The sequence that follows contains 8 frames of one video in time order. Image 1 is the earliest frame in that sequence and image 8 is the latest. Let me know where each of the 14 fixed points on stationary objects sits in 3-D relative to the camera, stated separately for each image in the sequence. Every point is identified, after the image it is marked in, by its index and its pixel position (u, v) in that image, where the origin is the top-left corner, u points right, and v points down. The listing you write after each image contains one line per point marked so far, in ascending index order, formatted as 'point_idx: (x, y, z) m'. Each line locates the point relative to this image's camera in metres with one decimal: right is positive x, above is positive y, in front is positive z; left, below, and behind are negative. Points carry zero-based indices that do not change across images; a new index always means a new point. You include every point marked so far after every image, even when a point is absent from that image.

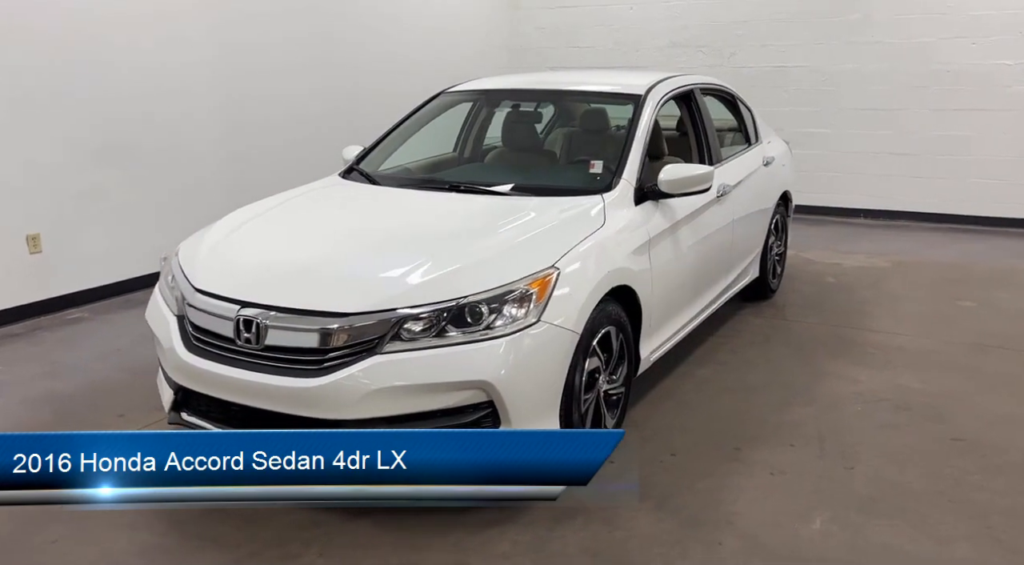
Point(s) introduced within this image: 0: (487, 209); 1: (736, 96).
0: (-0.1, +0.3, +3.0) m
1: (+1.3, +1.1, +4.8) m
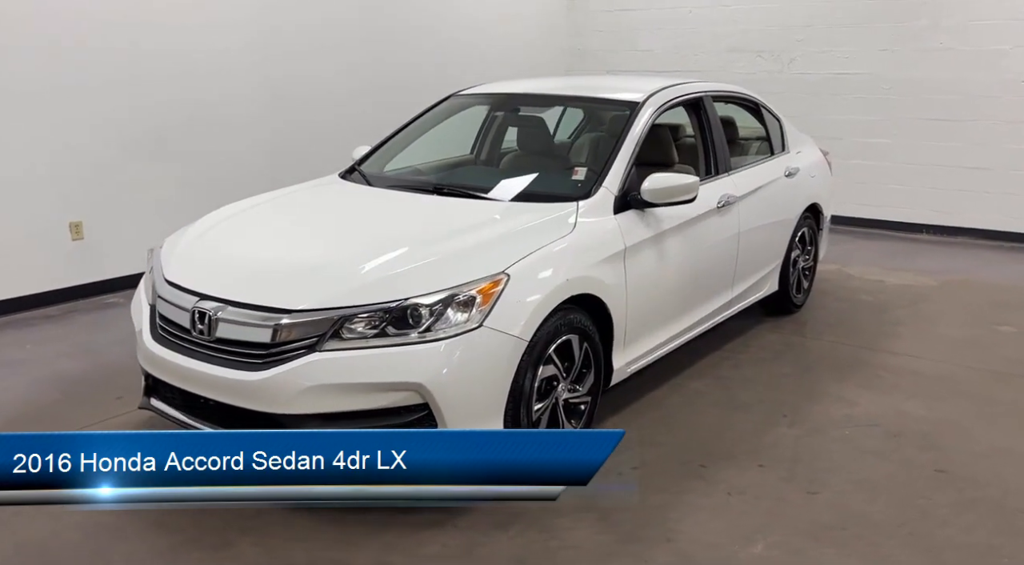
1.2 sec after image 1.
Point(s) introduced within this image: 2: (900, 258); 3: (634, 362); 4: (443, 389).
0: (-0.2, +0.3, +3.1) m
1: (+1.4, +1.0, +4.7) m
2: (+3.2, +0.2, +6.7) m
3: (+0.5, -0.3, +3.3) m
4: (-0.2, -0.3, +2.3) m
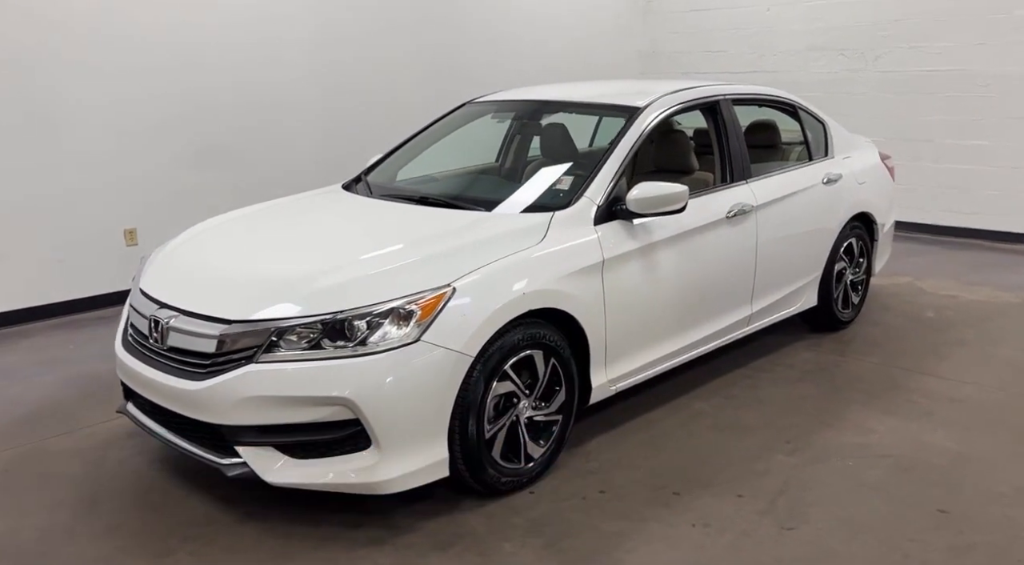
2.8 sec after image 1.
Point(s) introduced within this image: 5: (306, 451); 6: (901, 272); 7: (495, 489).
0: (-0.3, +0.2, +3.0) m
1: (+1.5, +1.0, +4.4) m
2: (+3.6, +0.1, +6.2) m
3: (+0.4, -0.4, +3.2) m
4: (-0.4, -0.3, +2.3) m
5: (-0.6, -0.5, +2.4) m
6: (+3.0, +0.1, +6.2) m
7: (-0.1, -0.7, +2.7) m
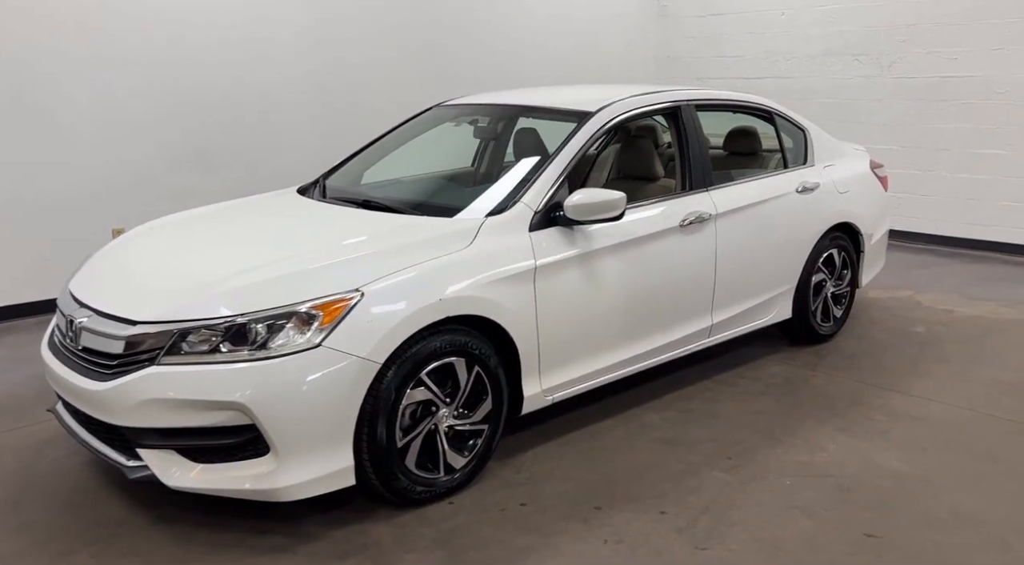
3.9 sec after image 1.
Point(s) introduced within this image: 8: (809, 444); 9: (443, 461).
0: (-0.5, +0.2, +3.0) m
1: (+1.4, +0.9, +4.3) m
2: (+3.5, 0.0, +5.9) m
3: (+0.2, -0.4, +3.1) m
4: (-0.7, -0.4, +2.3) m
5: (-0.9, -0.5, +2.4) m
6: (+2.9, 0.0, +6.0) m
7: (-0.3, -0.7, +2.6) m
8: (+1.1, -0.6, +3.2) m
9: (-0.2, -0.6, +2.7) m
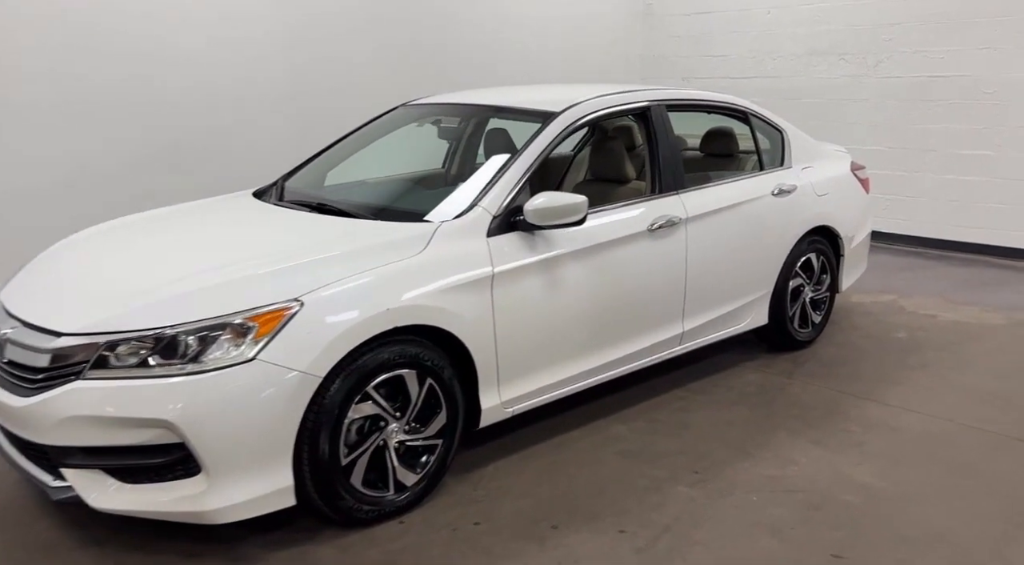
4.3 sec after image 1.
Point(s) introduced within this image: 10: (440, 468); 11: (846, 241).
0: (-0.7, +0.2, +2.9) m
1: (+1.2, +0.9, +4.1) m
2: (+3.4, -0.1, +5.8) m
3: (0.0, -0.4, +3.0) m
4: (-0.8, -0.4, +2.2) m
5: (-1.0, -0.5, +2.2) m
6: (+2.7, 0.0, +5.9) m
7: (-0.5, -0.7, +2.5) m
8: (+1.0, -0.7, +3.0) m
9: (-0.4, -0.6, +2.6) m
10: (-0.2, -0.6, +2.7) m
11: (+1.8, +0.2, +4.5) m
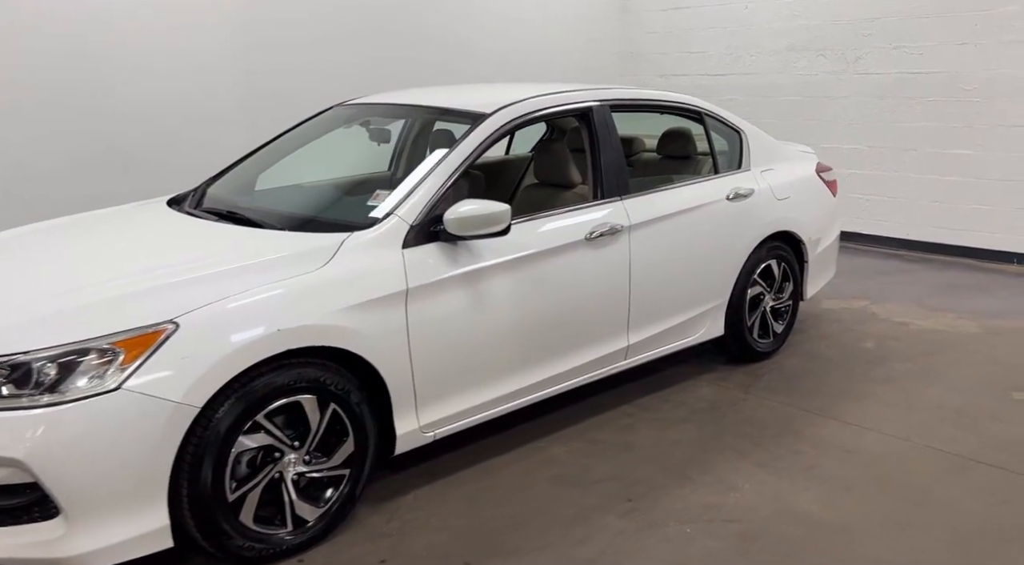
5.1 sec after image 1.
0: (-0.9, +0.1, +2.6) m
1: (+0.9, +0.8, +3.9) m
2: (+3.1, -0.1, +5.6) m
3: (-0.2, -0.5, +2.8) m
4: (-1.1, -0.4, +1.9) m
5: (-1.3, -0.6, +2.0) m
6: (+2.4, -0.1, +5.7) m
7: (-0.7, -0.8, +2.3) m
8: (+0.7, -0.7, +2.8) m
9: (-0.6, -0.7, +2.3) m
10: (-0.5, -0.7, +2.5) m
11: (+1.6, +0.2, +4.3) m
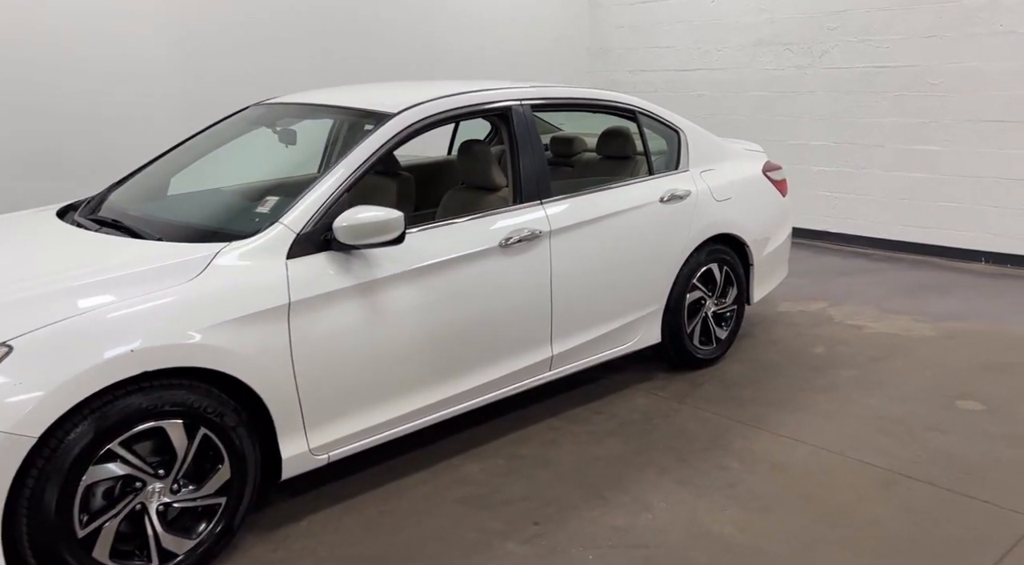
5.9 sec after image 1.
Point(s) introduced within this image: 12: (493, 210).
0: (-1.3, +0.1, +2.5) m
1: (+0.6, +0.8, +3.8) m
2: (+2.7, -0.1, +5.5) m
3: (-0.5, -0.5, +2.6) m
4: (-1.4, -0.5, +1.8) m
5: (-1.6, -0.6, +1.9) m
6: (+2.1, -0.1, +5.5) m
7: (-1.1, -0.8, +2.1) m
8: (+0.4, -0.7, +2.7) m
9: (-1.0, -0.7, +2.2) m
10: (-0.8, -0.7, +2.3) m
11: (+1.2, +0.2, +4.1) m
12: (-0.1, +0.2, +2.9) m
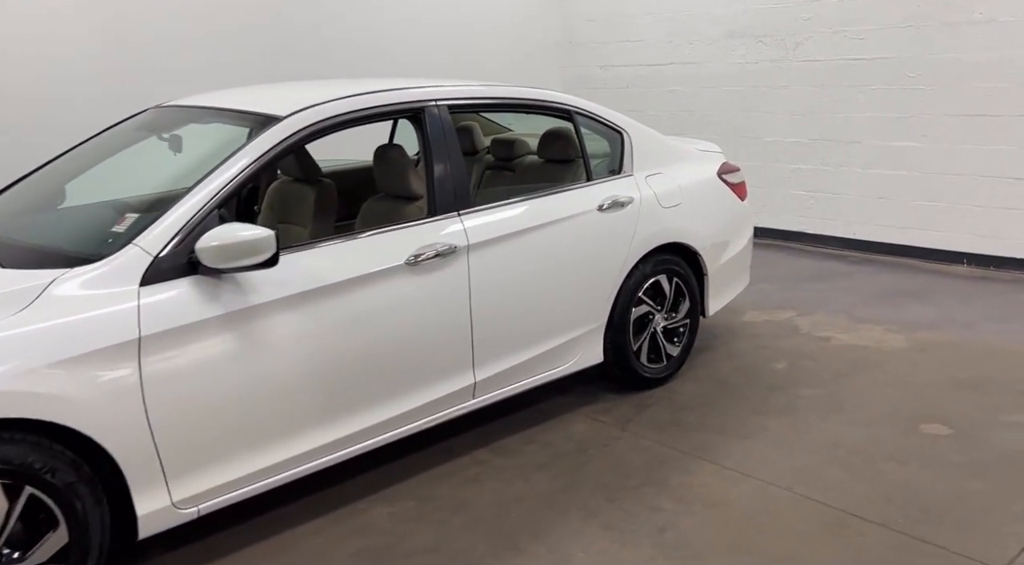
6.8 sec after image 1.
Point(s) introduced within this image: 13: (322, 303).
0: (-1.6, 0.0, +2.2) m
1: (+0.3, +0.8, +3.5) m
2: (+2.4, -0.1, +5.2) m
3: (-0.8, -0.6, +2.3) m
4: (-1.7, -0.6, +1.5) m
5: (-1.9, -0.7, +1.5) m
6: (+1.8, -0.1, +5.2) m
7: (-1.3, -0.9, +1.8) m
8: (+0.1, -0.8, +2.4) m
9: (-1.2, -0.8, +1.9) m
10: (-1.1, -0.8, +2.0) m
11: (+0.9, +0.1, +3.8) m
12: (-0.4, +0.2, +2.6) m
13: (-0.6, -0.1, +2.4) m
